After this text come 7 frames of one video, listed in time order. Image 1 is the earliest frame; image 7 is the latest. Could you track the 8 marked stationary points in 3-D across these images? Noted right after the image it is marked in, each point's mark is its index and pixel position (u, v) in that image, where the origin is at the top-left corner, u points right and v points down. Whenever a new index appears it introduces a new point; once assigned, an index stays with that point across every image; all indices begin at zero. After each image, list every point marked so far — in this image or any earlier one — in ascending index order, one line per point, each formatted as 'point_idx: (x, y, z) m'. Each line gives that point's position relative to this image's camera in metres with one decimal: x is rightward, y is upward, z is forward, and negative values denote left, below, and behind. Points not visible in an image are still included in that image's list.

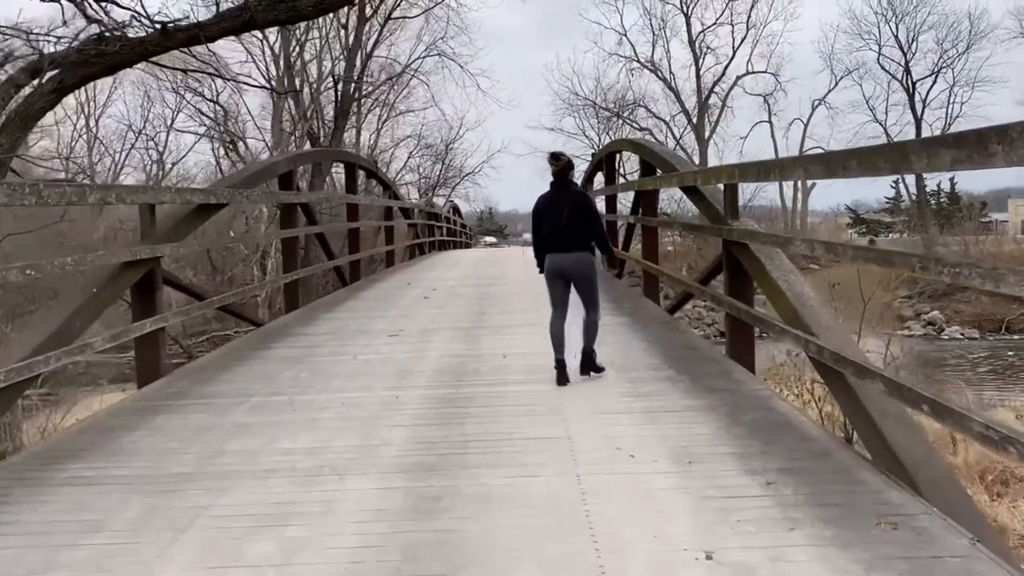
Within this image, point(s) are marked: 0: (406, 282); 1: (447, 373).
0: (-1.0, +0.1, +8.5) m
1: (-0.3, -0.4, +3.9) m
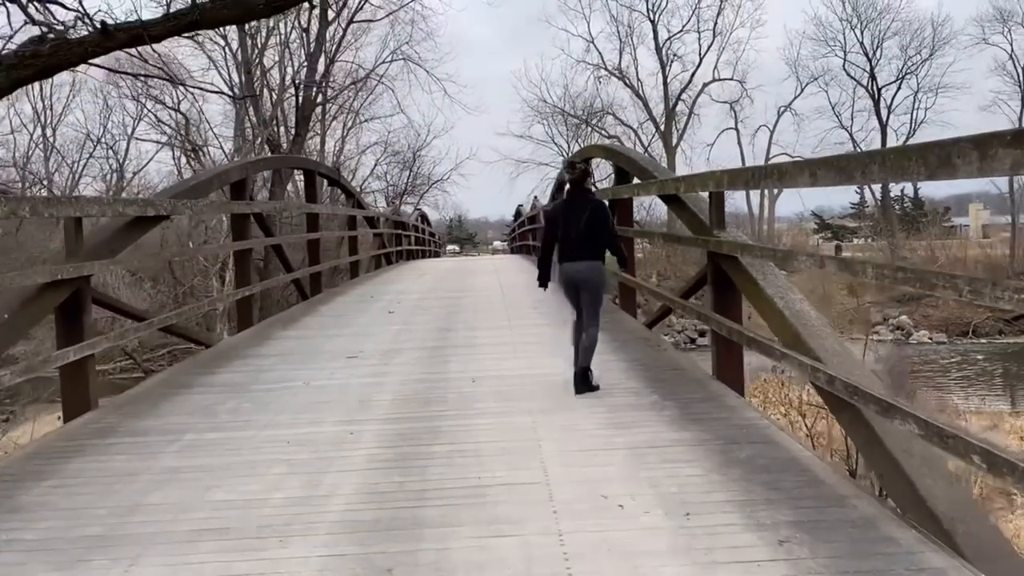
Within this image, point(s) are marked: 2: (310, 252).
0: (-1.3, -0.1, +8.1) m
1: (-0.4, -0.5, +3.5) m
2: (-2.0, +0.4, +8.7) m
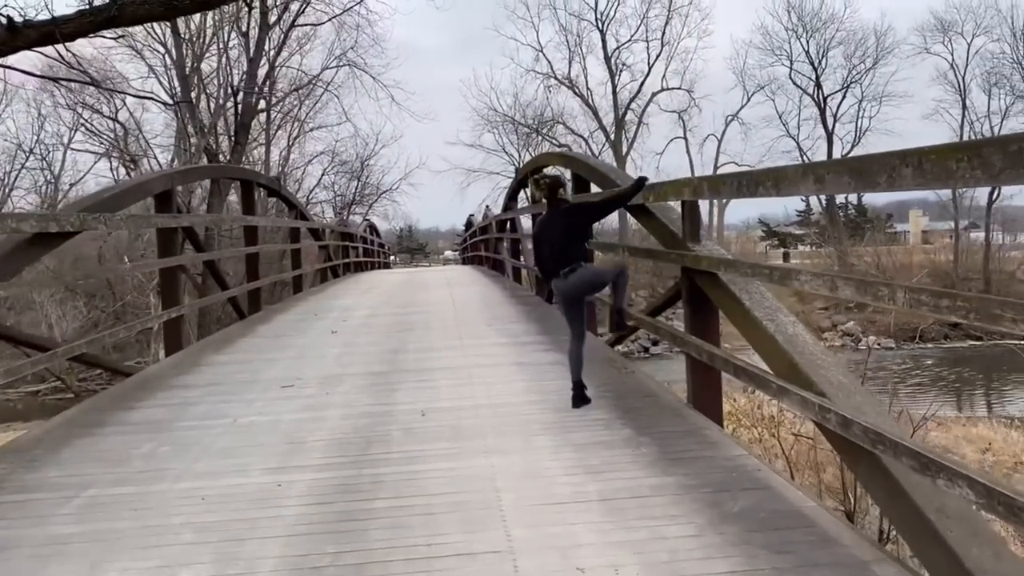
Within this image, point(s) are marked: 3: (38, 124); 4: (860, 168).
0: (-1.7, -0.2, +7.6) m
1: (-0.6, -0.5, +3.1) m
2: (-2.5, +0.2, +8.2) m
3: (-10.8, +3.7, +19.7) m
4: (+0.7, +0.3, +1.9) m
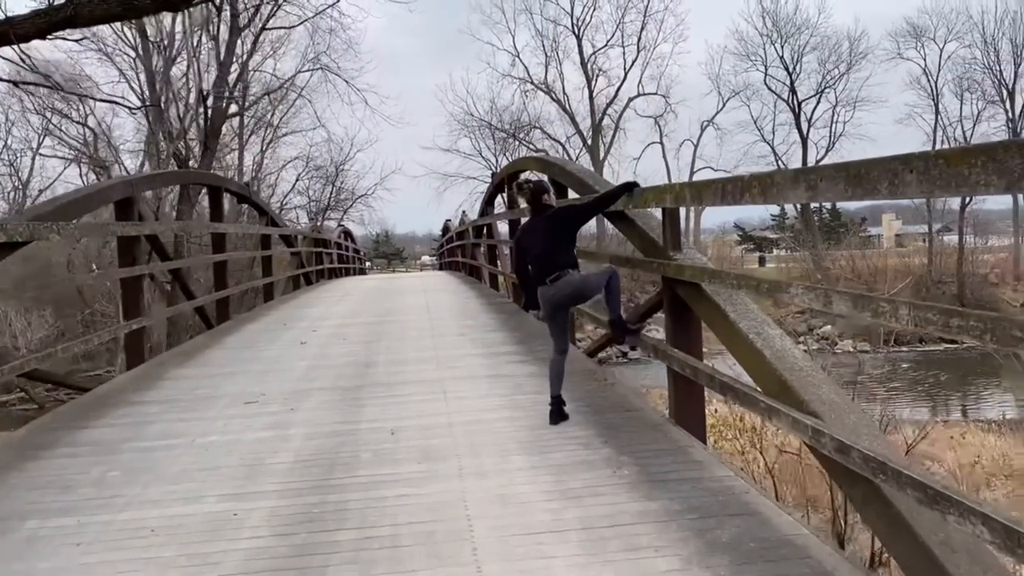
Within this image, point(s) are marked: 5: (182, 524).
0: (-2.0, -0.3, +7.4) m
1: (-0.7, -0.6, +2.9) m
2: (-2.7, +0.1, +8.0) m
3: (-11.3, +3.5, +19.3) m
4: (+0.7, +0.2, +1.7) m
5: (-0.9, -0.7, +2.4) m
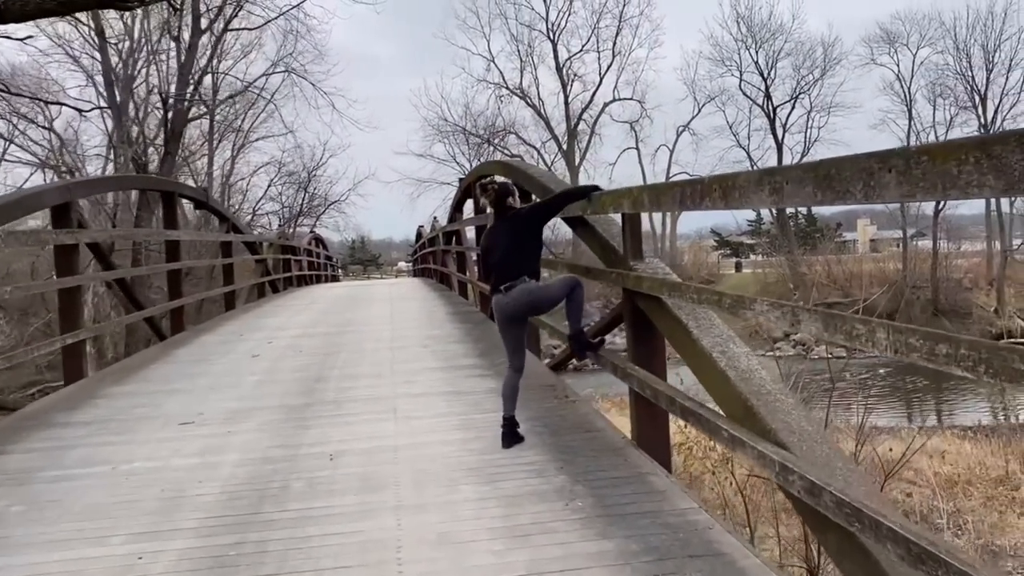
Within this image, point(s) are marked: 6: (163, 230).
0: (-2.2, -0.4, +7.1) m
1: (-0.8, -0.6, +2.6) m
2: (-3.0, 0.0, +7.6) m
3: (-11.9, +3.4, +18.8) m
4: (+0.5, +0.2, +1.5) m
5: (-1.1, -0.7, +2.1) m
6: (-3.0, +0.5, +7.5) m
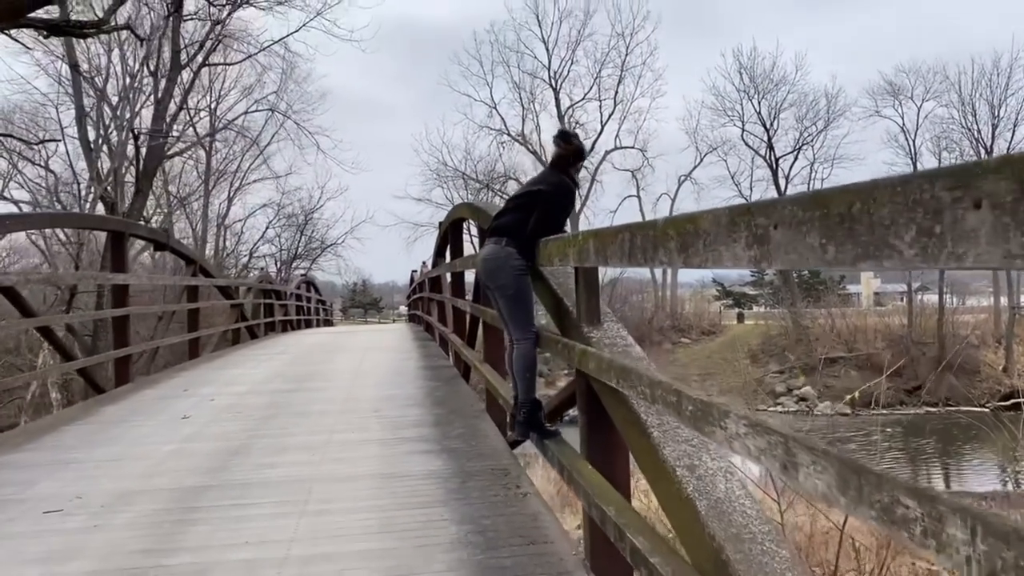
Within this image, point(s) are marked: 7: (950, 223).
0: (-2.4, -0.7, +6.5) m
1: (-1.1, -0.8, +2.0) m
2: (-3.2, -0.4, +7.0) m
3: (-12.0, +2.5, +18.3) m
4: (+0.3, +0.1, +0.9) m
5: (-1.3, -0.8, +1.5) m
6: (-3.2, +0.1, +6.9) m
7: (+0.4, +0.1, +0.7) m
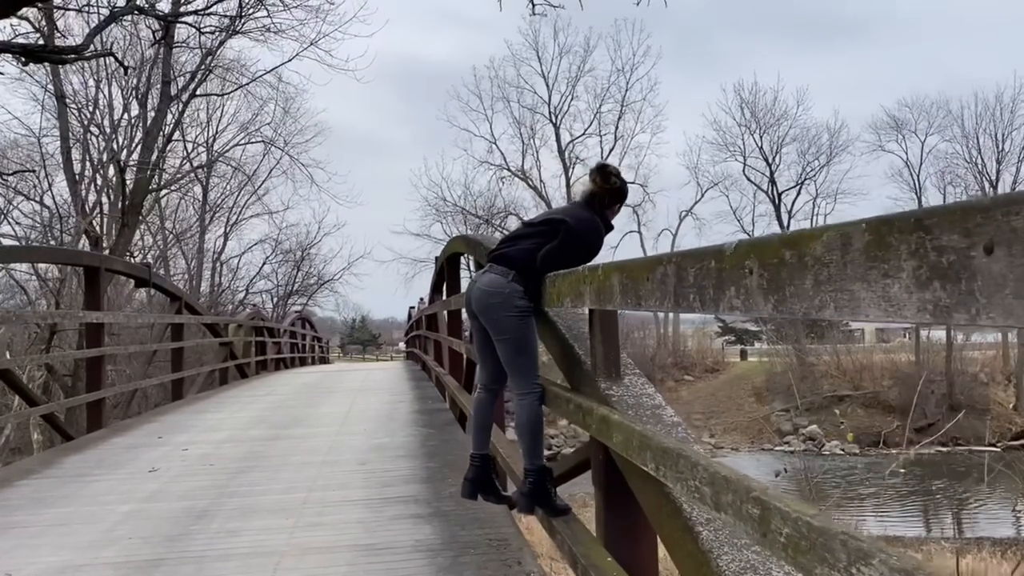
0: (-2.4, -1.0, +6.0) m
1: (-1.1, -0.9, +1.5) m
2: (-3.2, -0.7, +6.6) m
3: (-12.0, +1.8, +18.0) m
4: (+0.3, 0.0, +0.4) m
5: (-1.3, -0.9, +1.0) m
6: (-3.2, -0.2, +6.4) m
7: (+0.4, 0.0, +0.3) m
